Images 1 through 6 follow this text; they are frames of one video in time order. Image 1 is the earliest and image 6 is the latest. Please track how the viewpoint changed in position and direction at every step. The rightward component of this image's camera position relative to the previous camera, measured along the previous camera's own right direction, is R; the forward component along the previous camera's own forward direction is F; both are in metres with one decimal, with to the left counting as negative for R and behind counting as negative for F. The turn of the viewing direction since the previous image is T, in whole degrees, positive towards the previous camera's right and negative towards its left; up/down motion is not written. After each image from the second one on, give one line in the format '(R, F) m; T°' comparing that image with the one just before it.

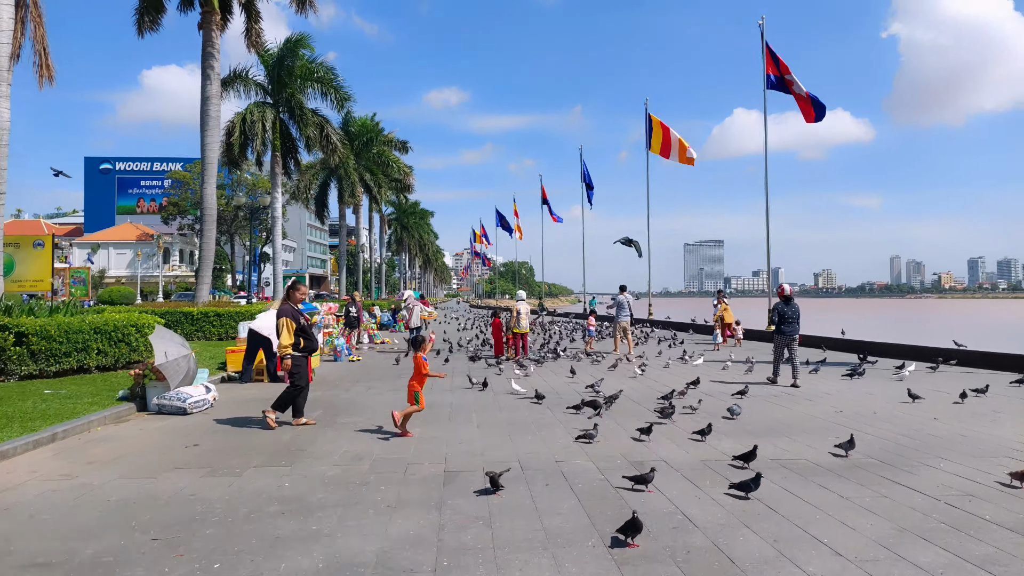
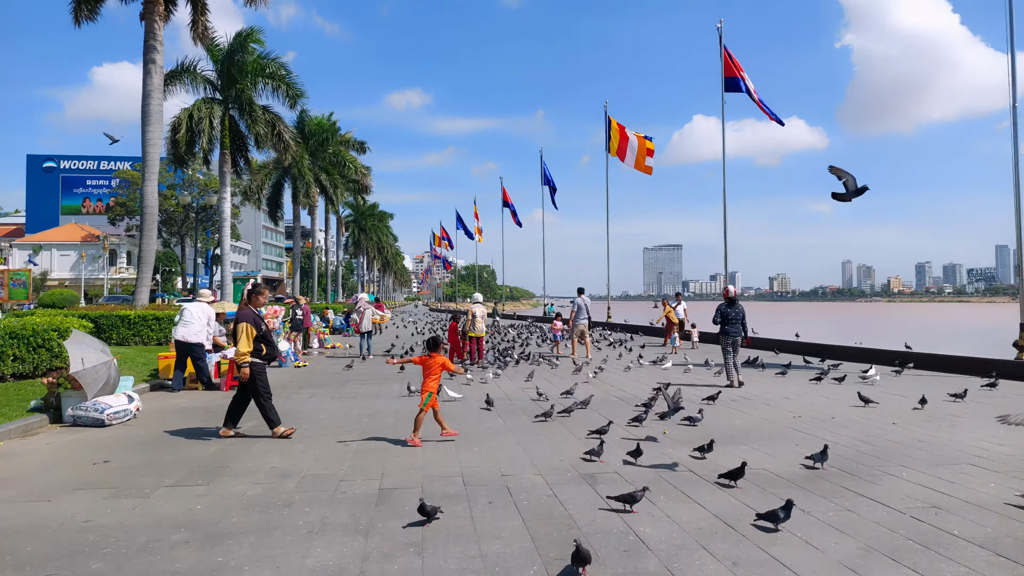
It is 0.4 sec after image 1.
(+0.2, +0.5) m; +3°
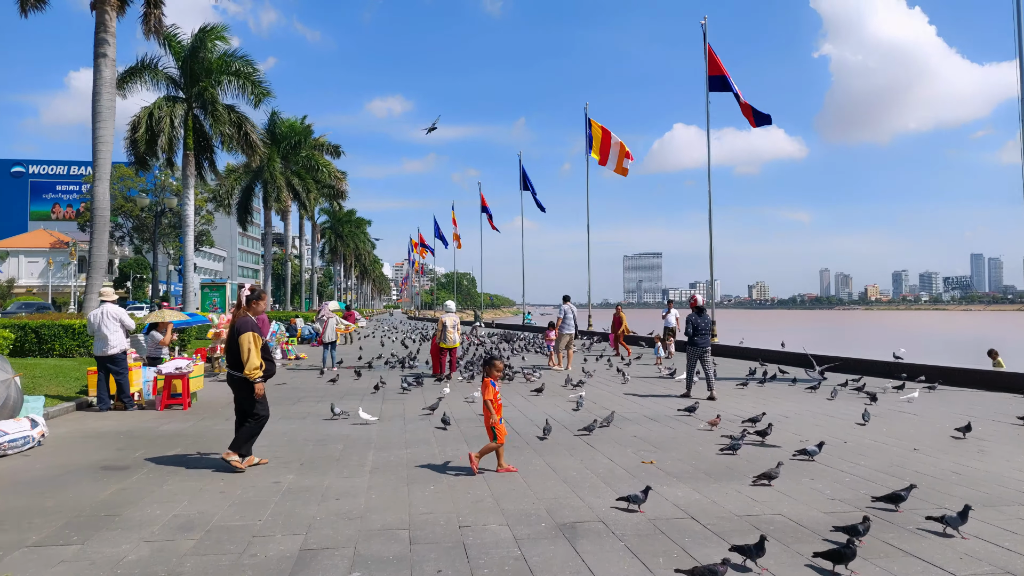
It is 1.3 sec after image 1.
(+0.1, +1.2) m; +2°
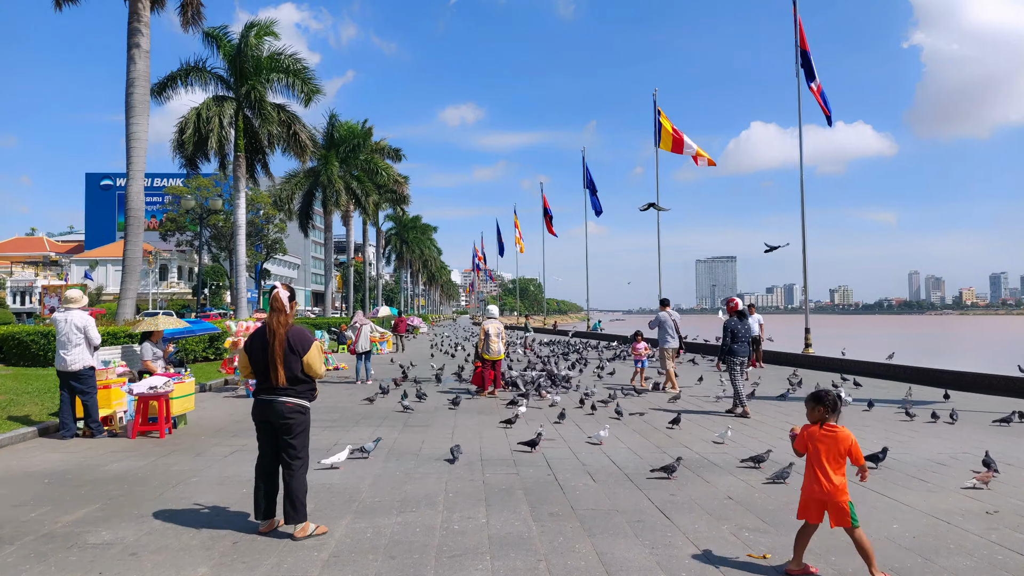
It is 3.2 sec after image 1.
(+0.3, +2.4) m; -6°
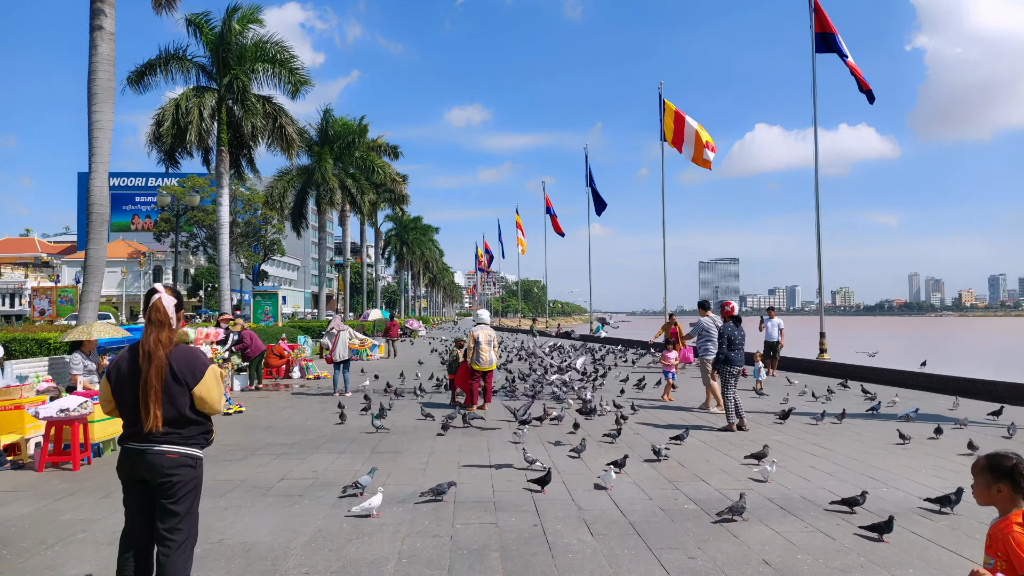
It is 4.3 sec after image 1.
(+0.2, +1.4) m; 0°
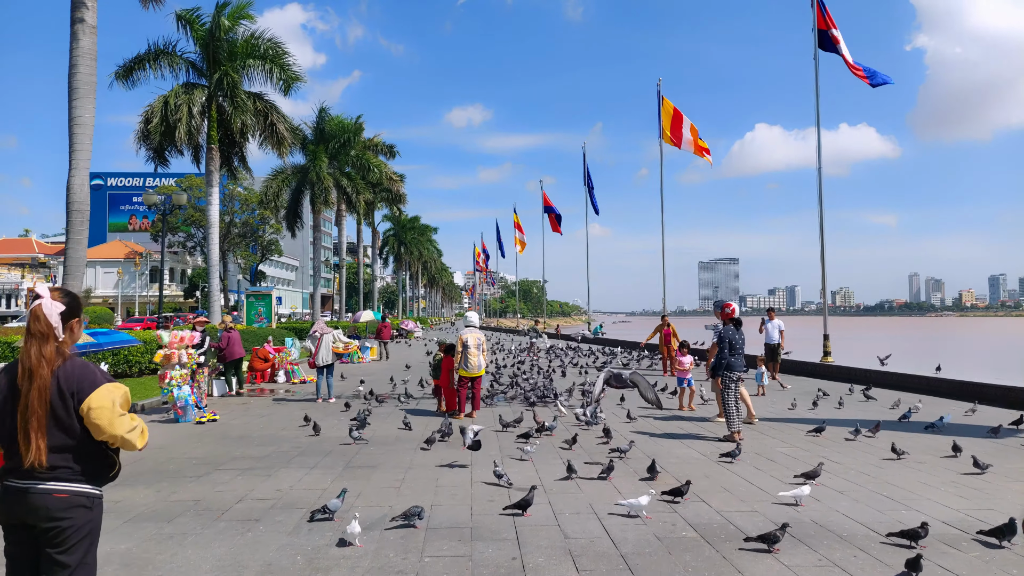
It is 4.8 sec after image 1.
(+0.2, +0.6) m; 0°
